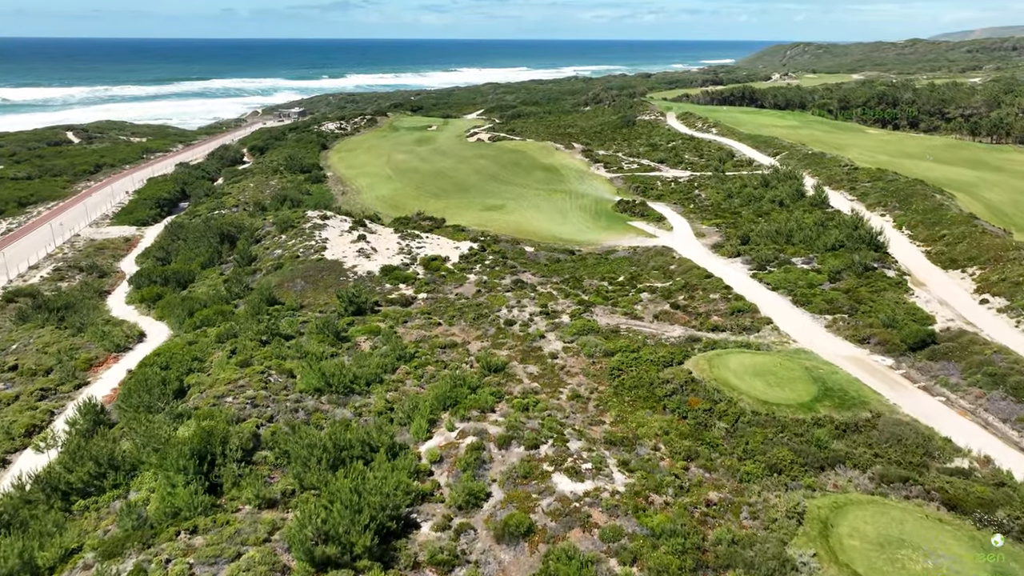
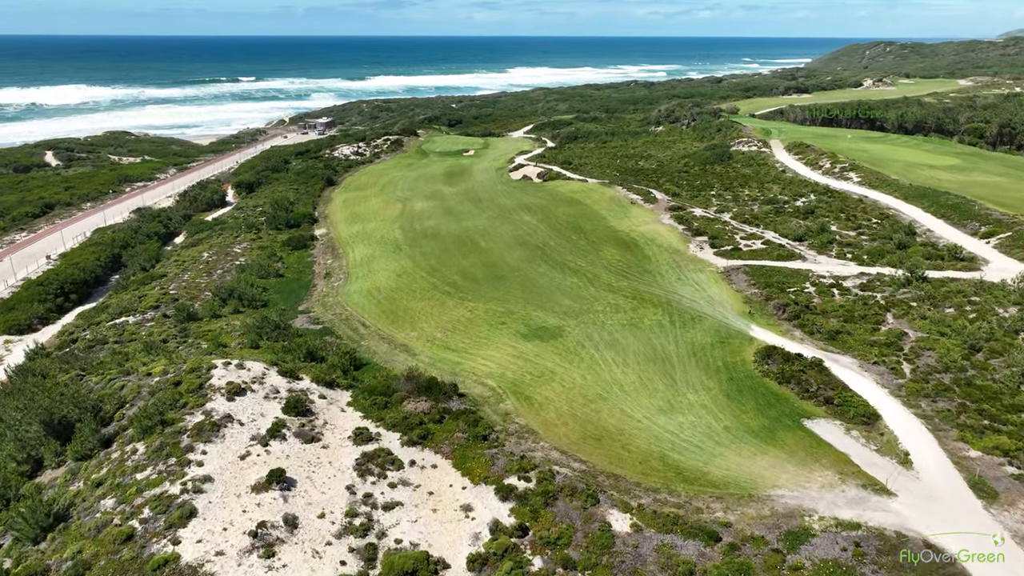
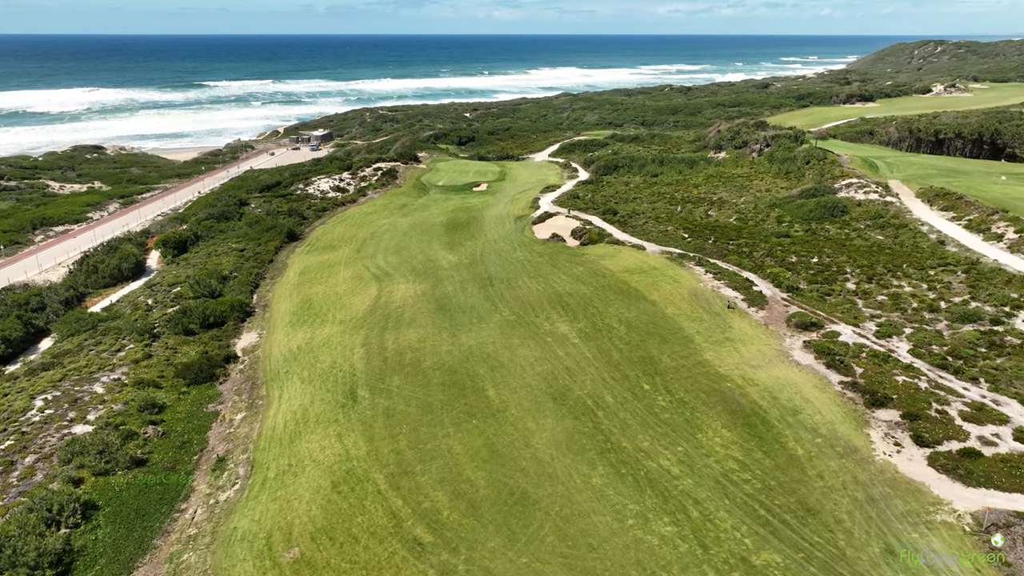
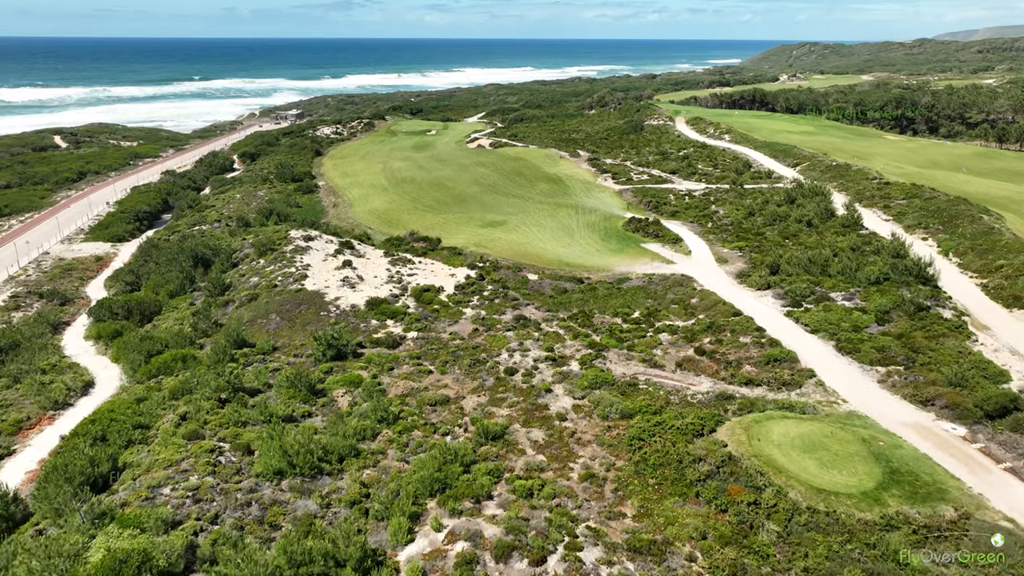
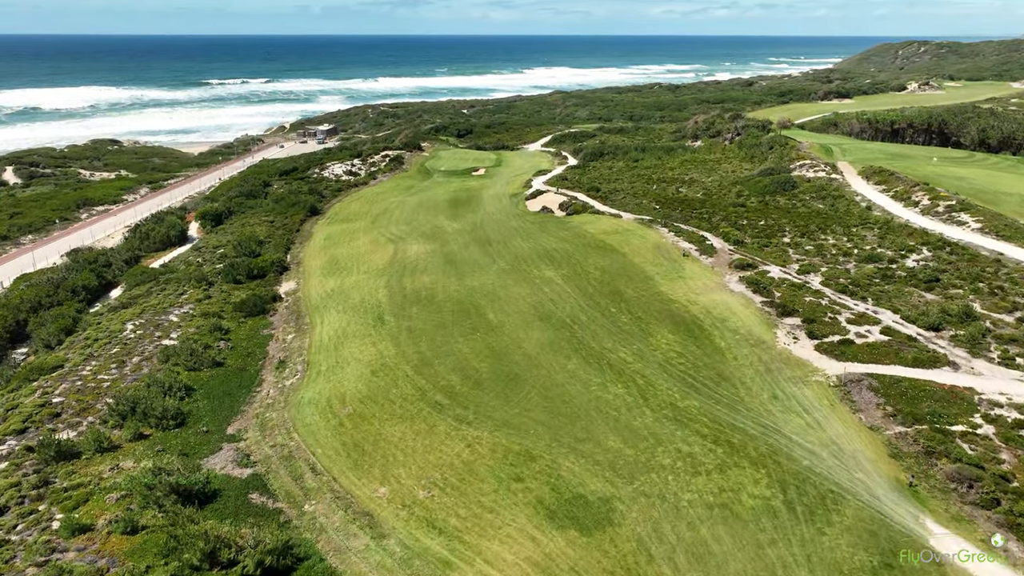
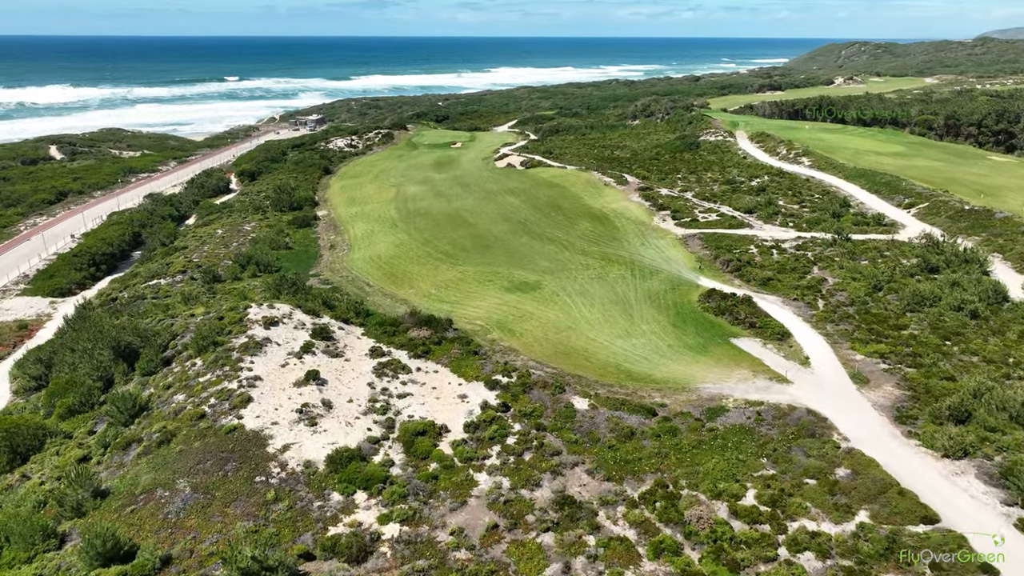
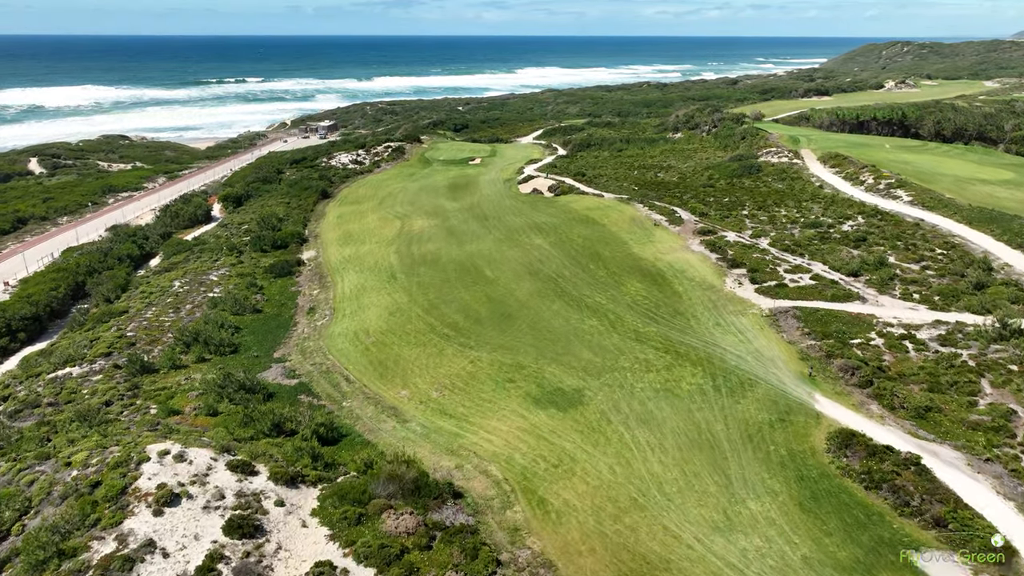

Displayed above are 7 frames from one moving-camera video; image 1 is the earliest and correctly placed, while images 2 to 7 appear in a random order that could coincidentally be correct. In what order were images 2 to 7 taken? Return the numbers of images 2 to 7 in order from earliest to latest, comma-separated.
4, 6, 2, 7, 5, 3
